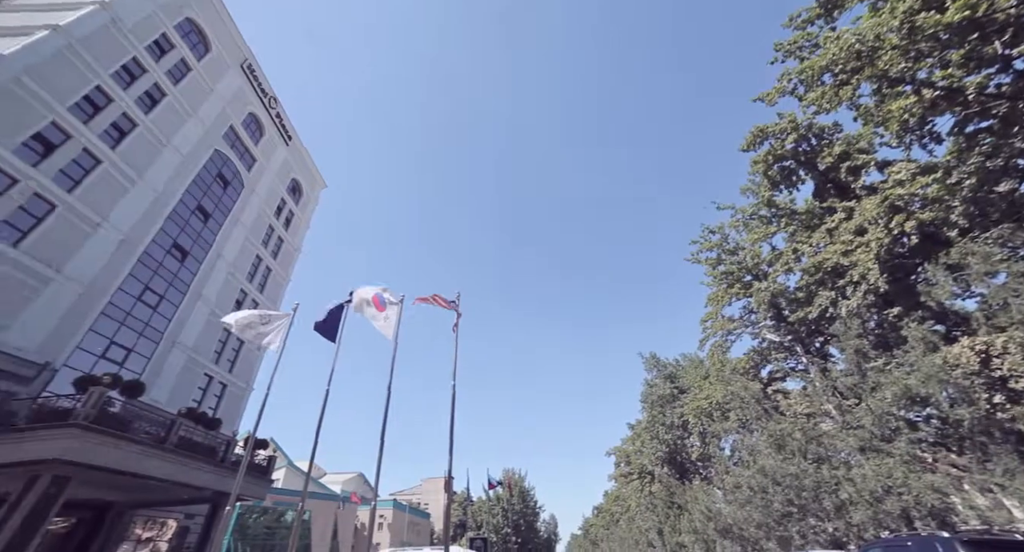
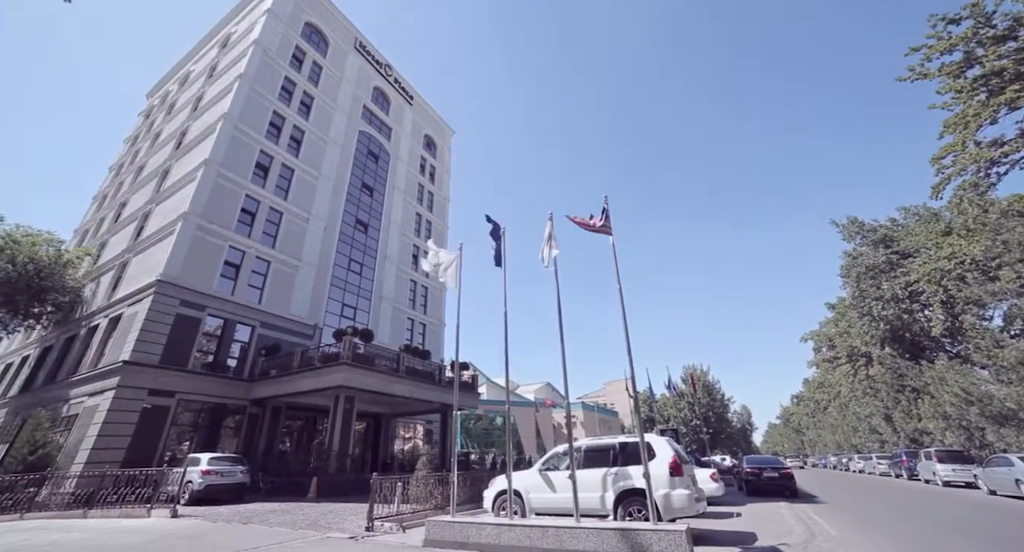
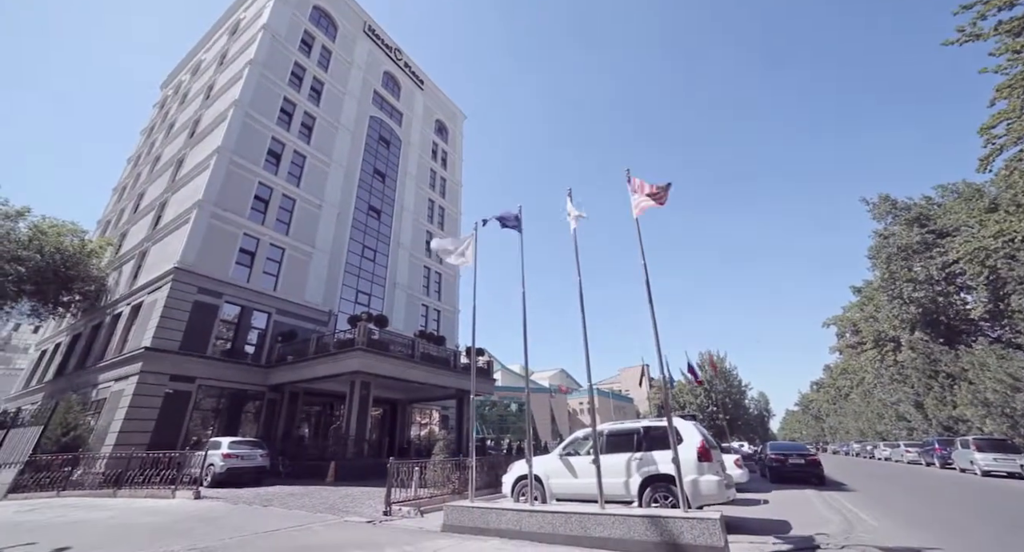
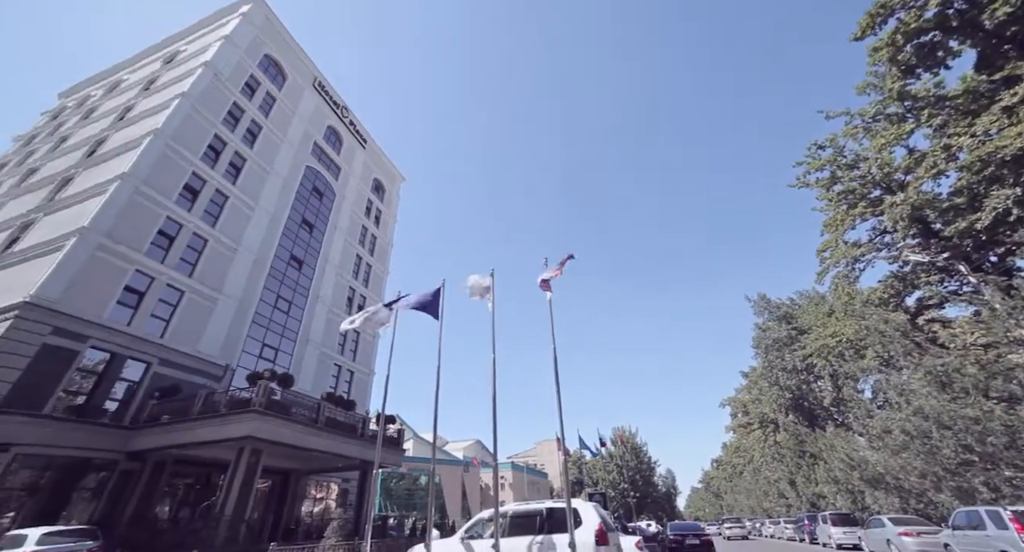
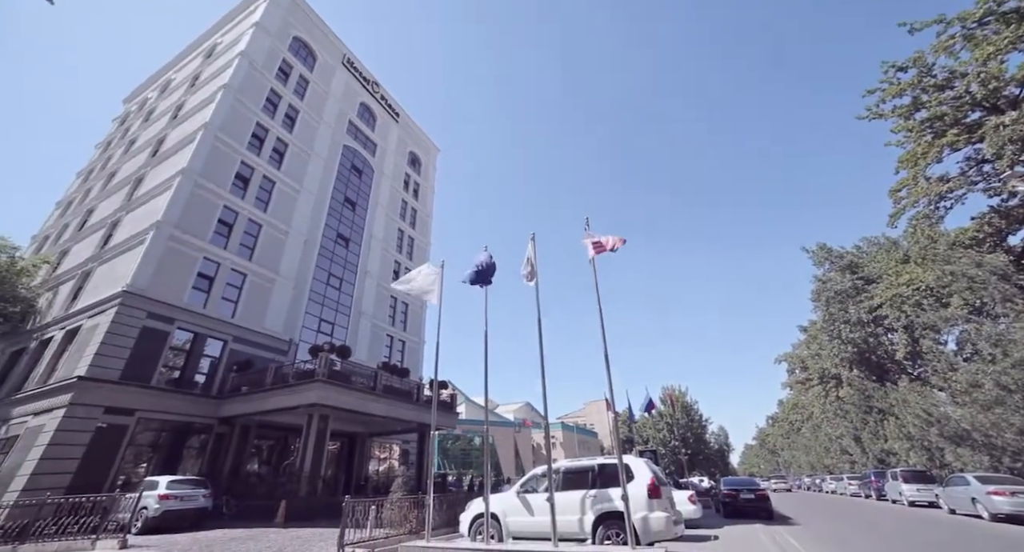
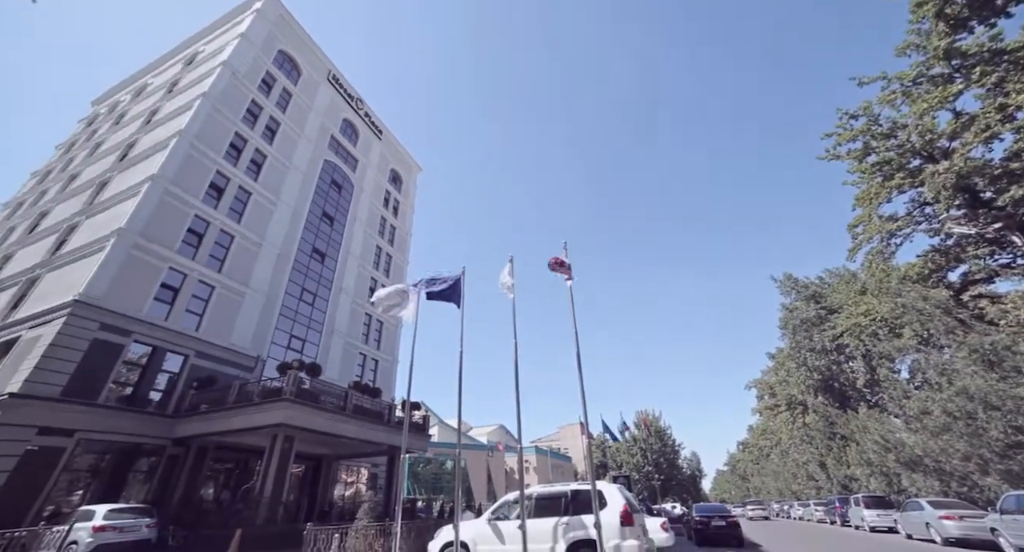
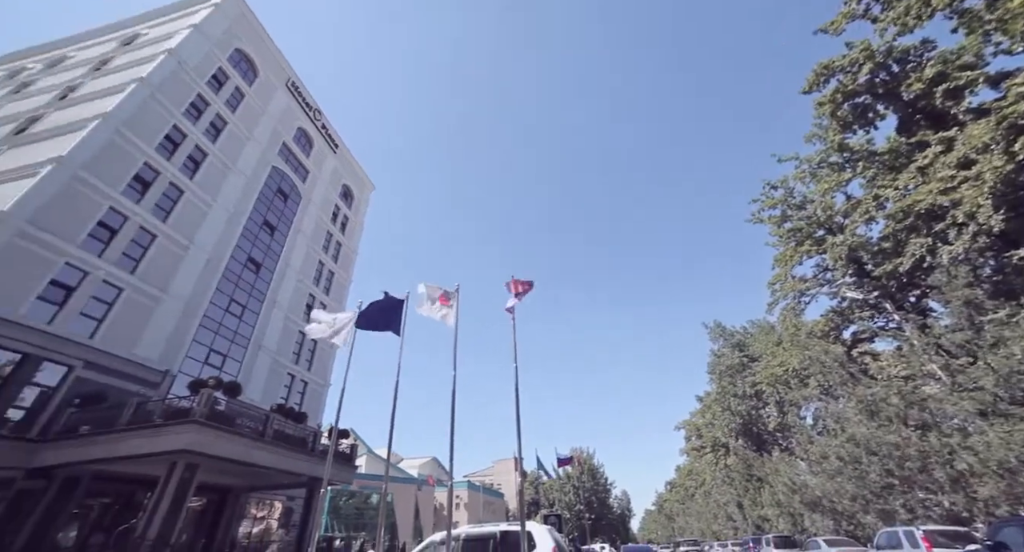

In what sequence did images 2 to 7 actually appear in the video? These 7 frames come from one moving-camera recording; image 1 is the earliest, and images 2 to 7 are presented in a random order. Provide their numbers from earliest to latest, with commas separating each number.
7, 4, 6, 5, 2, 3
